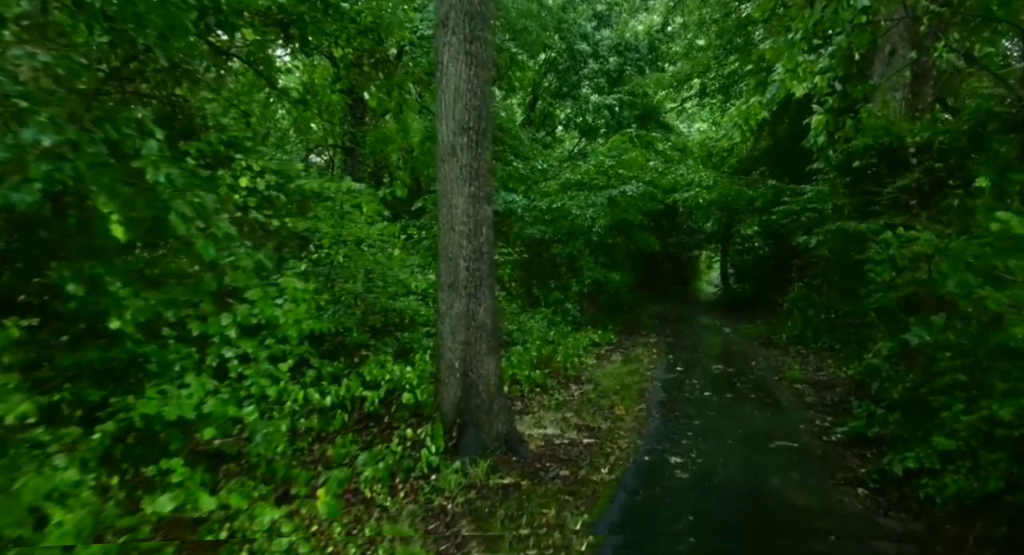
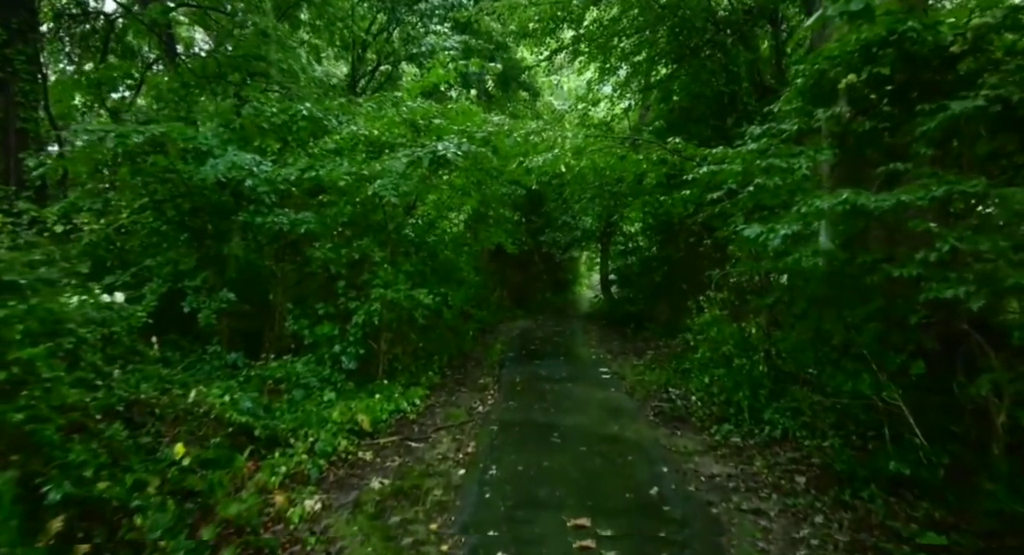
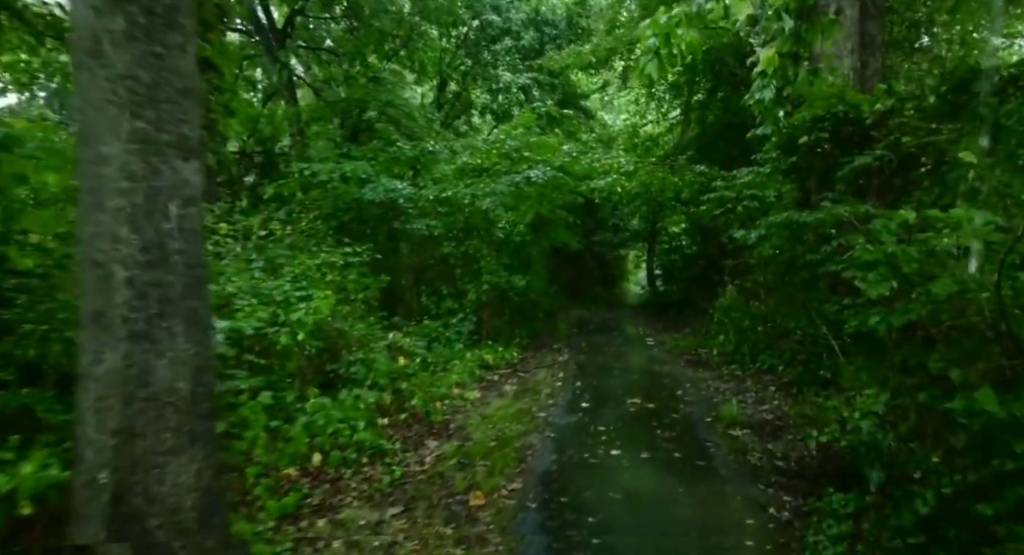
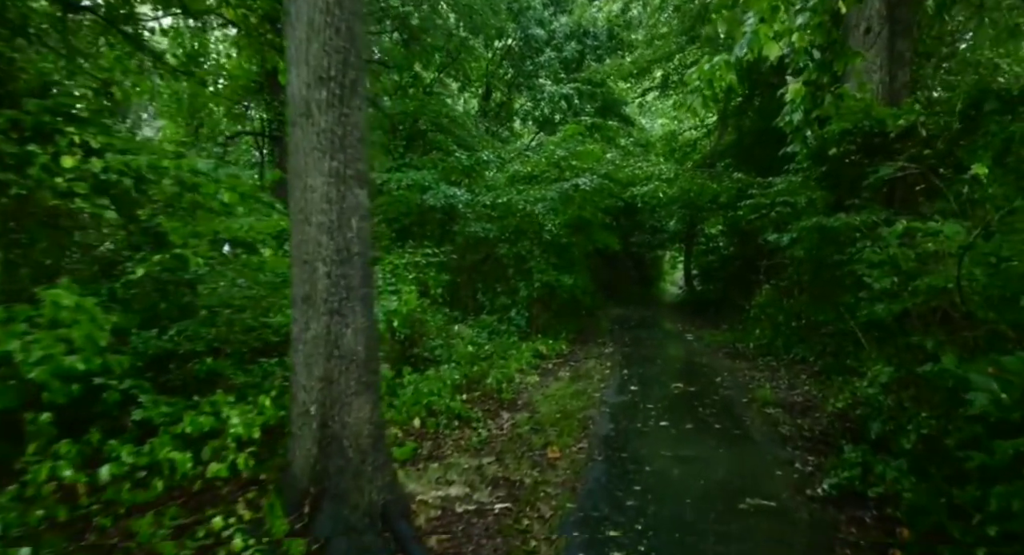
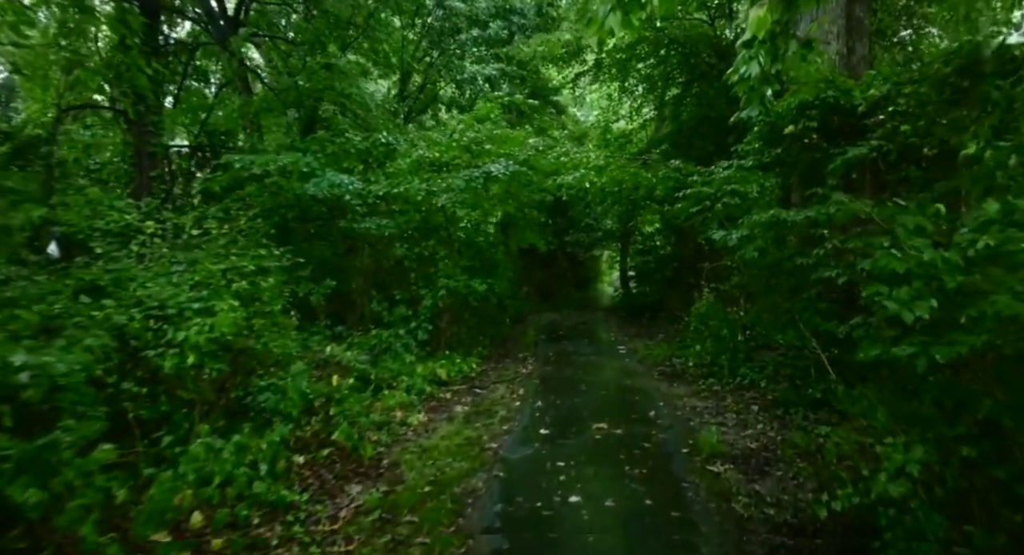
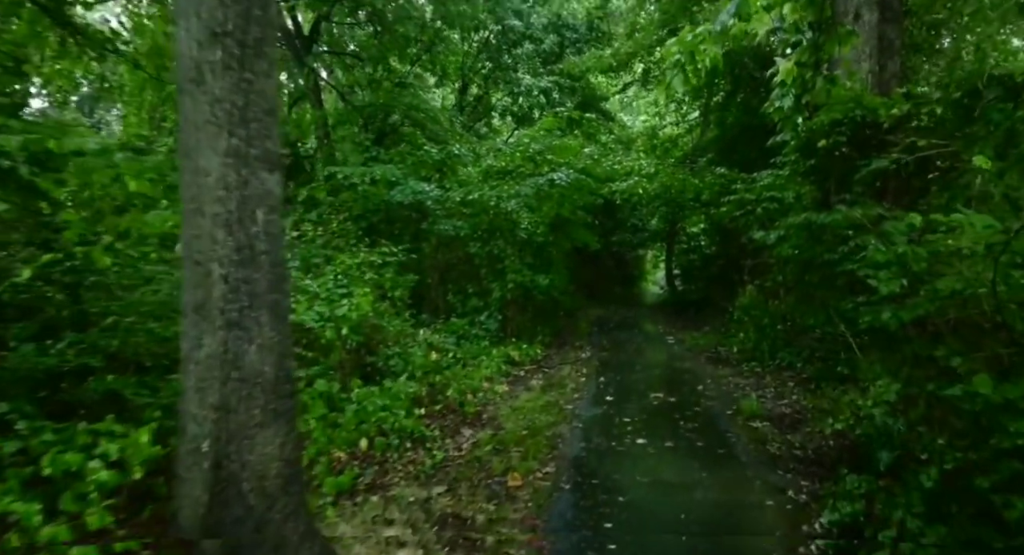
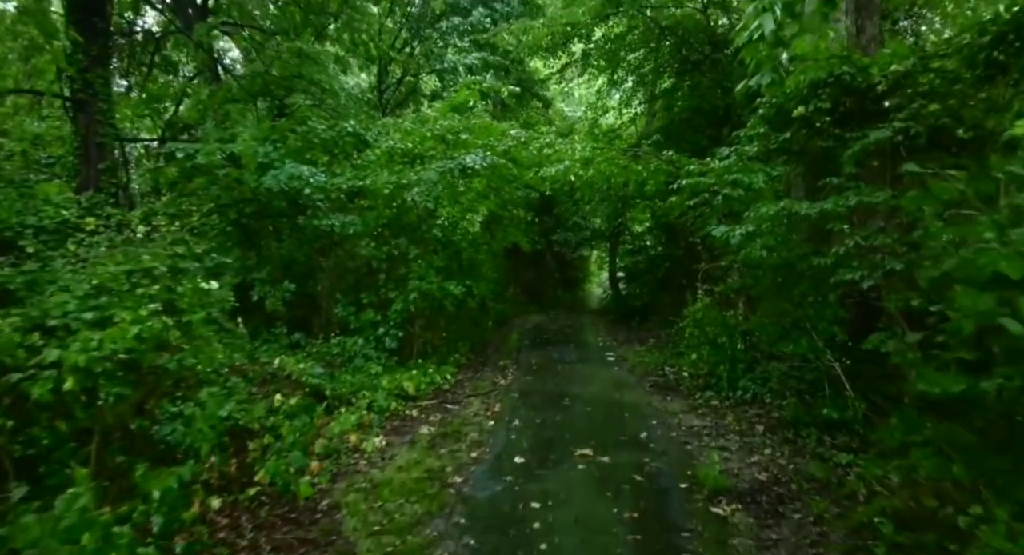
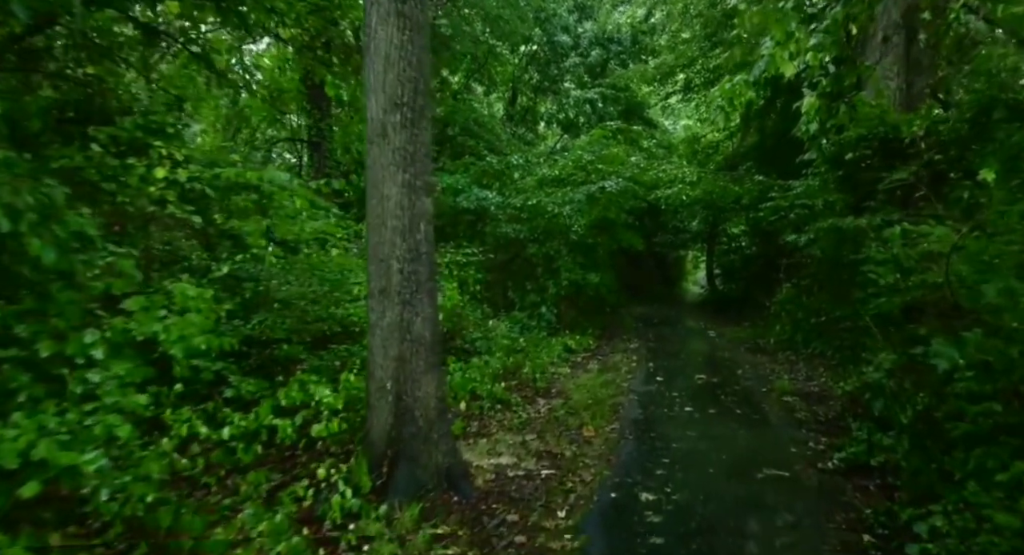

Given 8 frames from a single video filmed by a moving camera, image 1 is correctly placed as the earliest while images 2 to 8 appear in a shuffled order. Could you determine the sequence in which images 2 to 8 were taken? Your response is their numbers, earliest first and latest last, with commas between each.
8, 4, 6, 3, 5, 7, 2
